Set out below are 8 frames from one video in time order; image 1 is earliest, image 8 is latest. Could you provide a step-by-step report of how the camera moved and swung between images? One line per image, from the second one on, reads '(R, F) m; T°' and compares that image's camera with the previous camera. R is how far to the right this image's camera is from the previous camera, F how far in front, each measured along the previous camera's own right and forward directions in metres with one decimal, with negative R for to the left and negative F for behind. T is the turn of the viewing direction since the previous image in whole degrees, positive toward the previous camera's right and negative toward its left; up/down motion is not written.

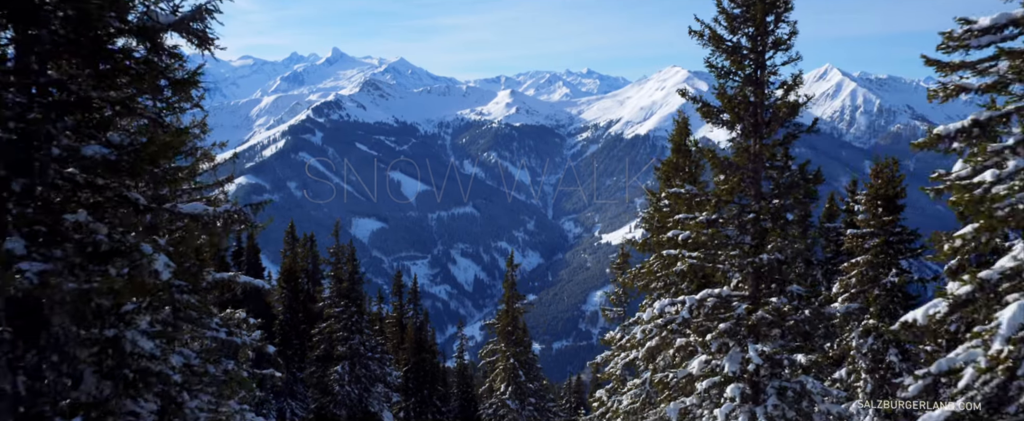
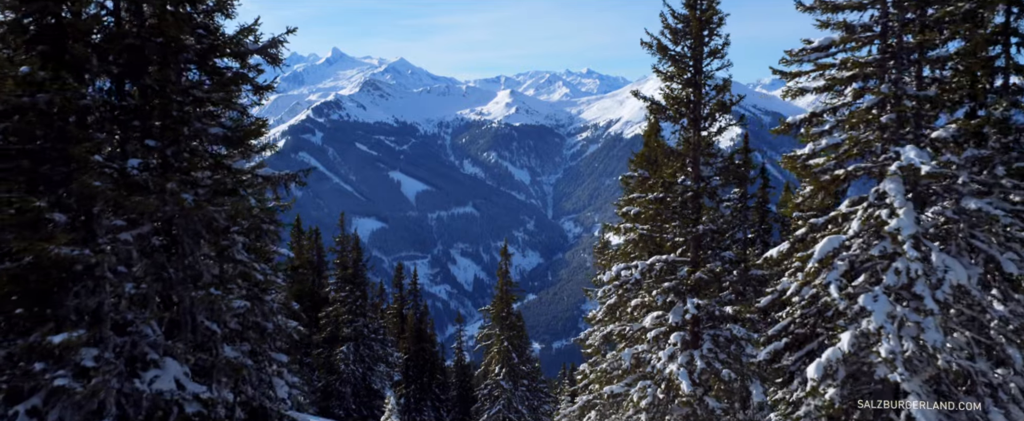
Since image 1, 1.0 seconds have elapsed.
(+0.5, -5.3) m; 0°
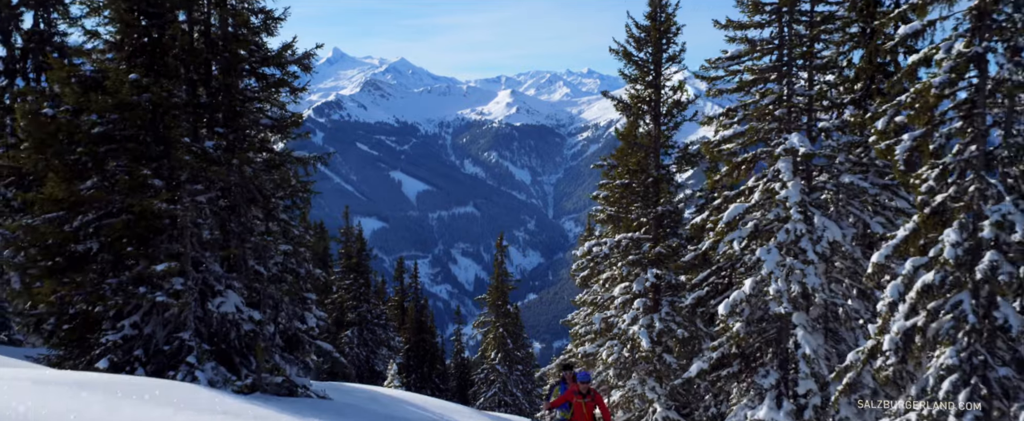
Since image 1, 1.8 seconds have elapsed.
(+0.5, -4.8) m; 0°
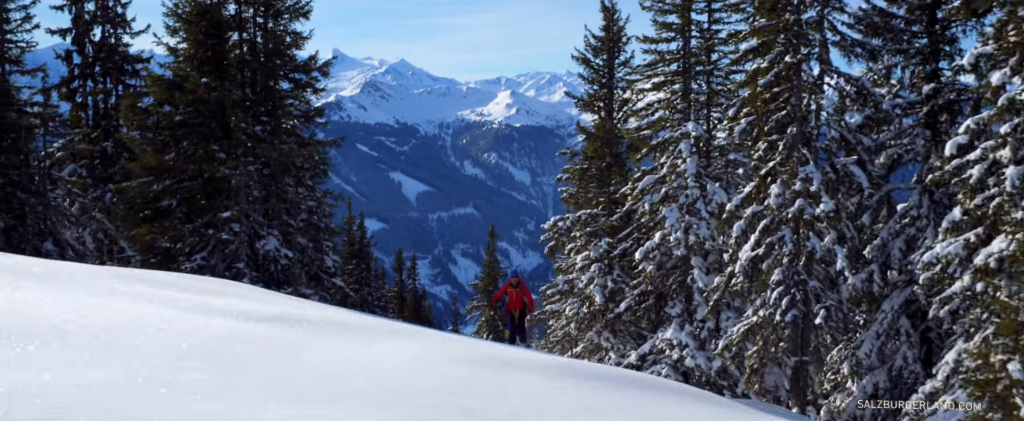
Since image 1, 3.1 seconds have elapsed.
(+0.9, -7.0) m; 0°
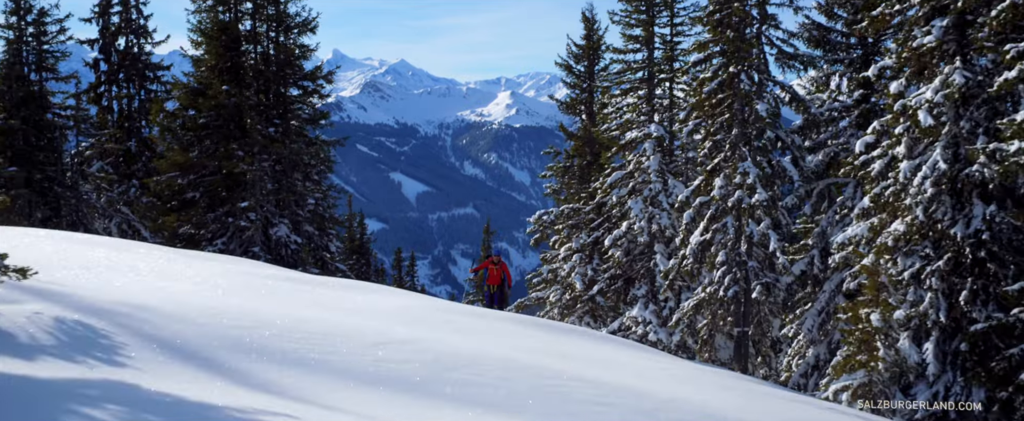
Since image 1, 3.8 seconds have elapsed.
(+0.5, -3.6) m; 0°
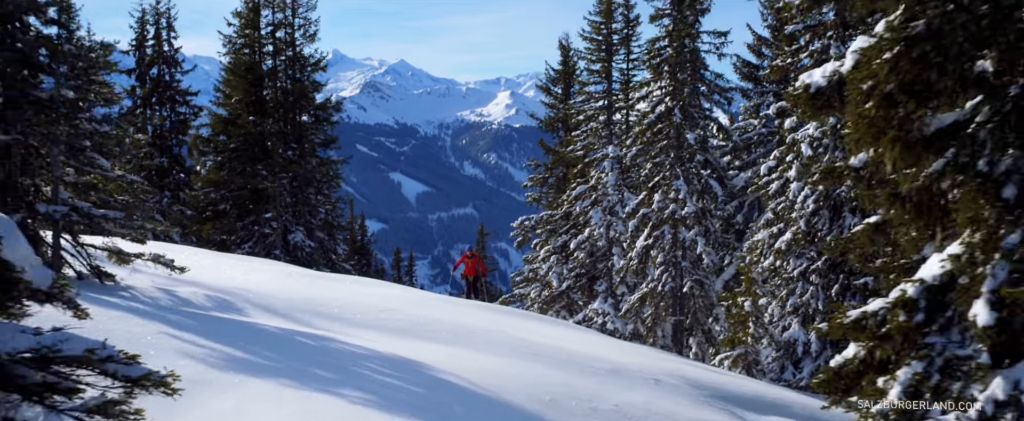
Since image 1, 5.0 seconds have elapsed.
(+0.7, -5.8) m; 0°
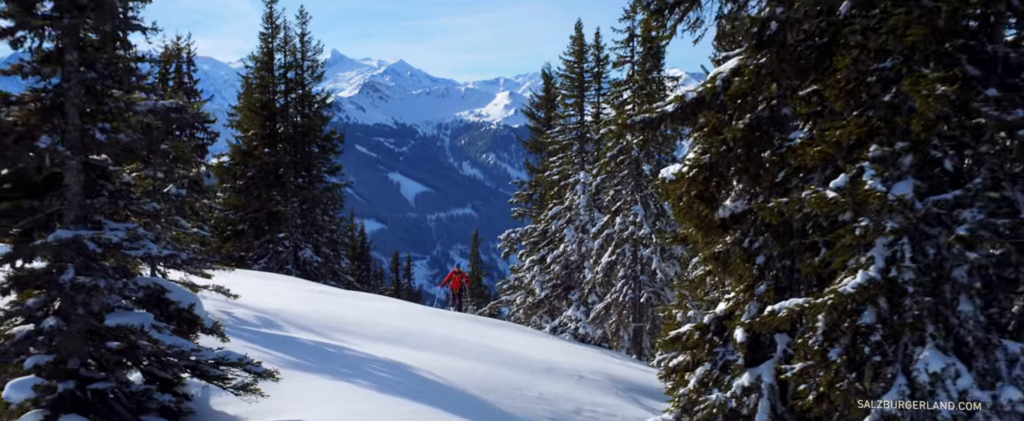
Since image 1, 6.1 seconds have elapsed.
(+0.6, -5.0) m; 0°
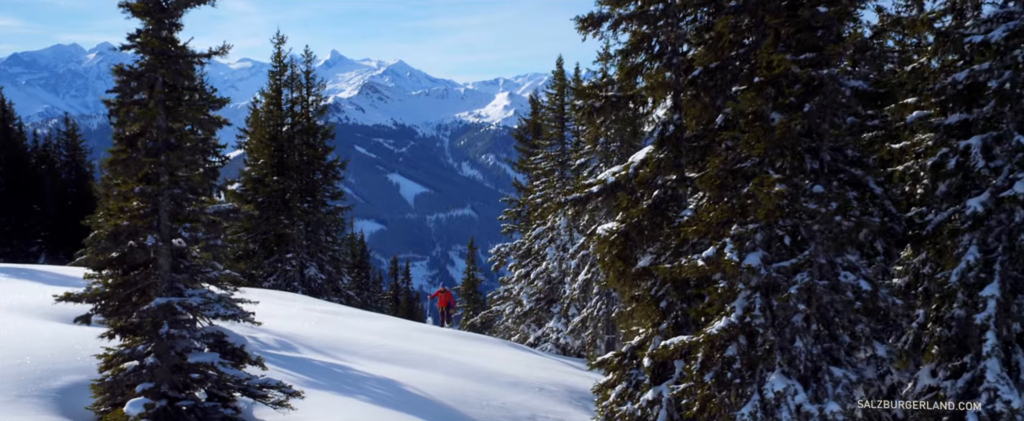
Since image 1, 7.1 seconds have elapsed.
(+0.6, -4.1) m; 0°
